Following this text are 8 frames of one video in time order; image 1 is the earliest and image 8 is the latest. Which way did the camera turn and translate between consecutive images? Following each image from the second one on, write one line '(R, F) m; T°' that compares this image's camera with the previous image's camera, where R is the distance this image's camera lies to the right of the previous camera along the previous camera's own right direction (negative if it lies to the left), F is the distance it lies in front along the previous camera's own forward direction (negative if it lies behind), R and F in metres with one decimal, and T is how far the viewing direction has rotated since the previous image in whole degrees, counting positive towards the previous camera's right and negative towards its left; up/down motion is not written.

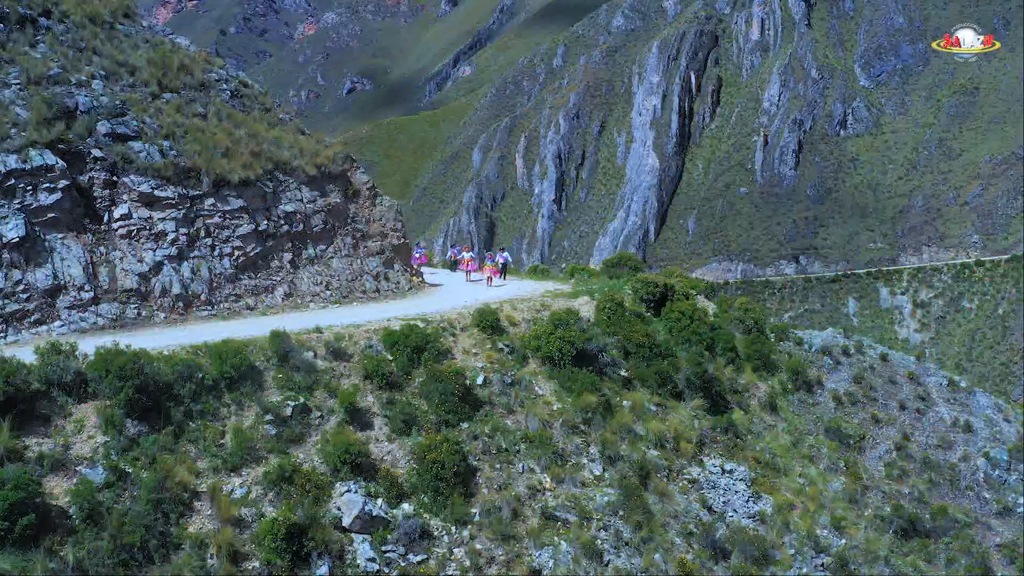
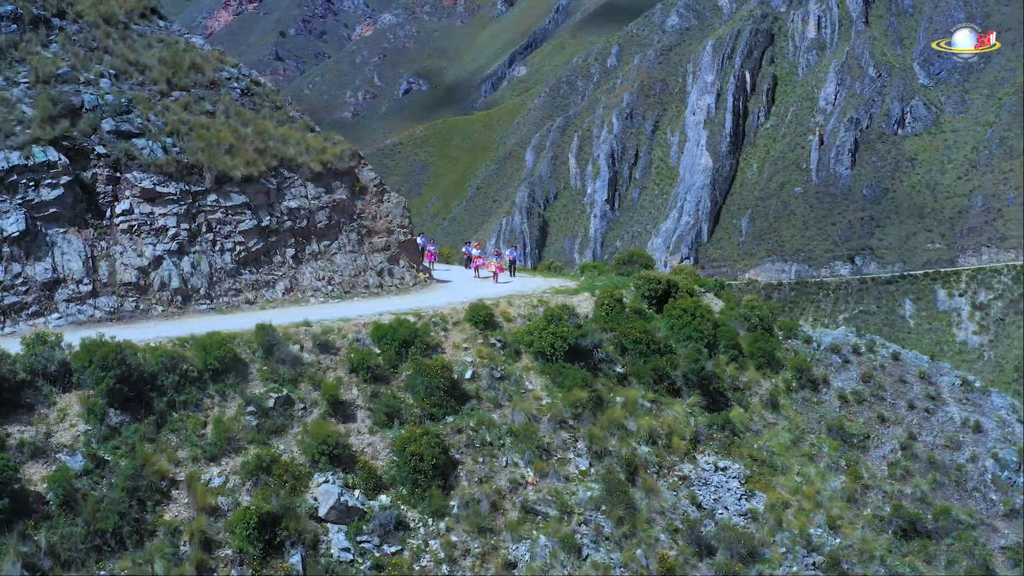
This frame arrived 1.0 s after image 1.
(+0.5, 0.0) m; -2°
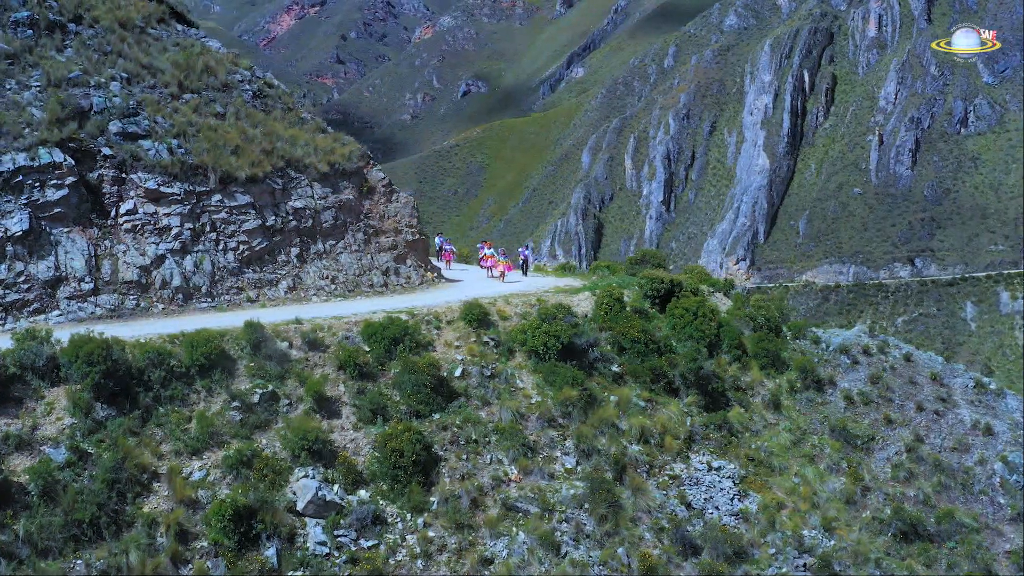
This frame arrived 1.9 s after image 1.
(+0.6, 0.0) m; -2°
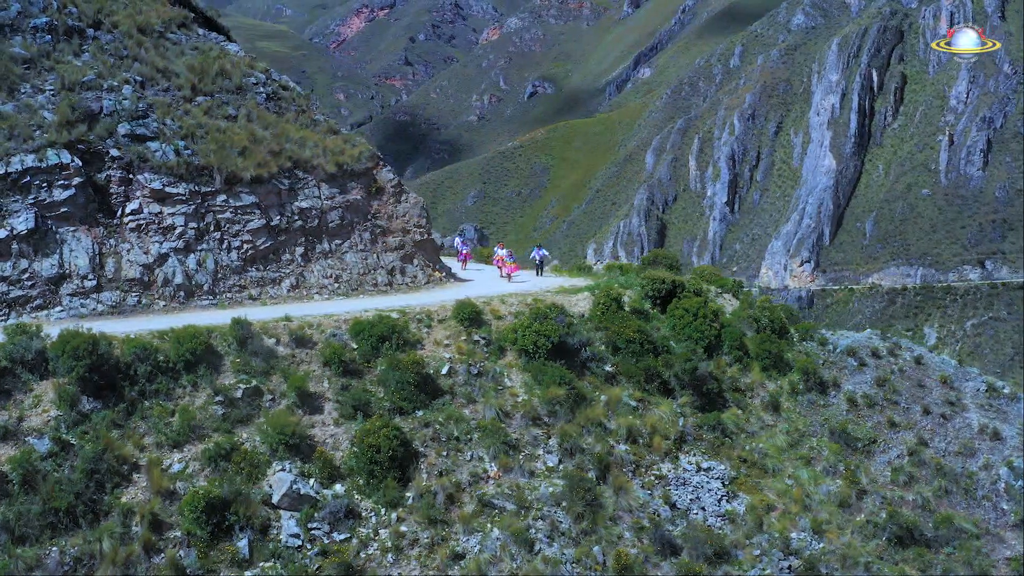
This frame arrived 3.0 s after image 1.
(+0.6, 0.0) m; -2°
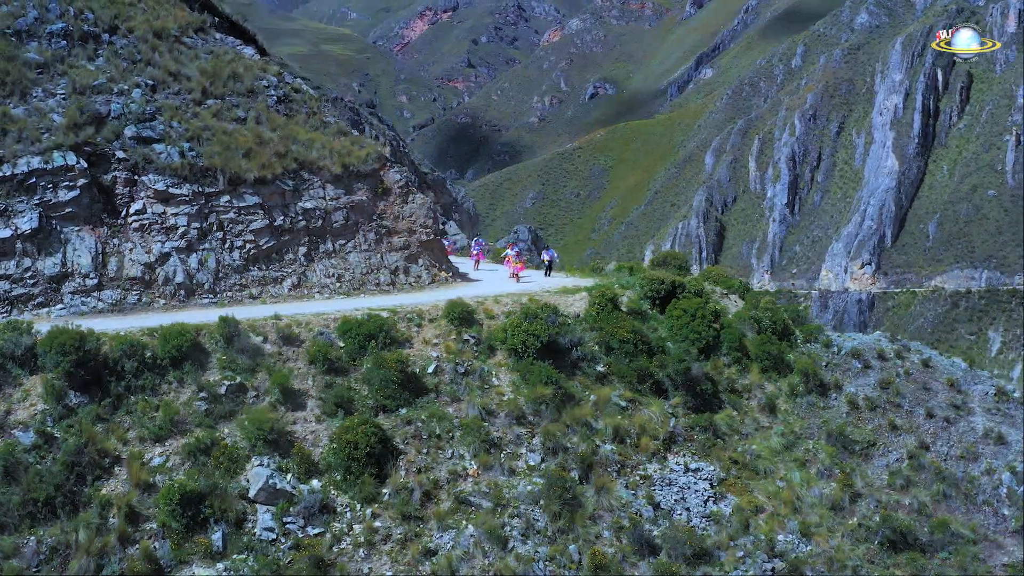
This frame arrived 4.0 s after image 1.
(+0.6, 0.0) m; -2°
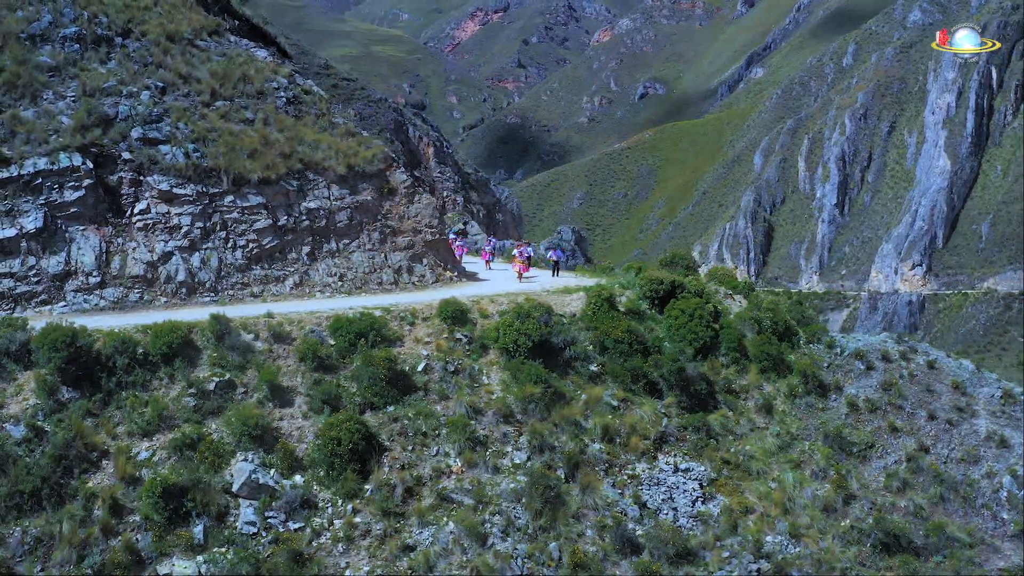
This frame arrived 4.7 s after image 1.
(+0.5, -0.1) m; -2°
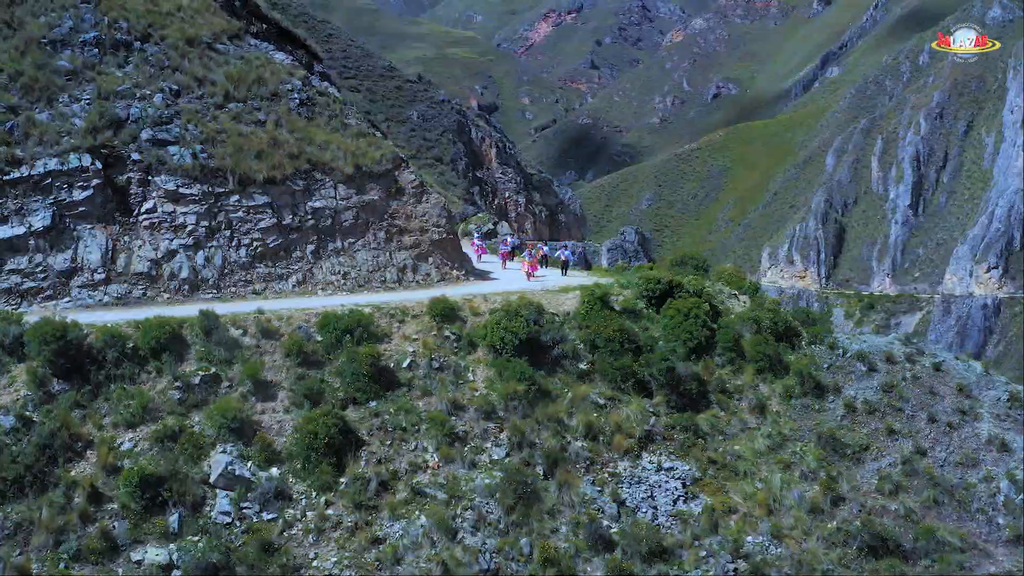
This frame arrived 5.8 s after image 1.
(+0.7, -0.1) m; -2°
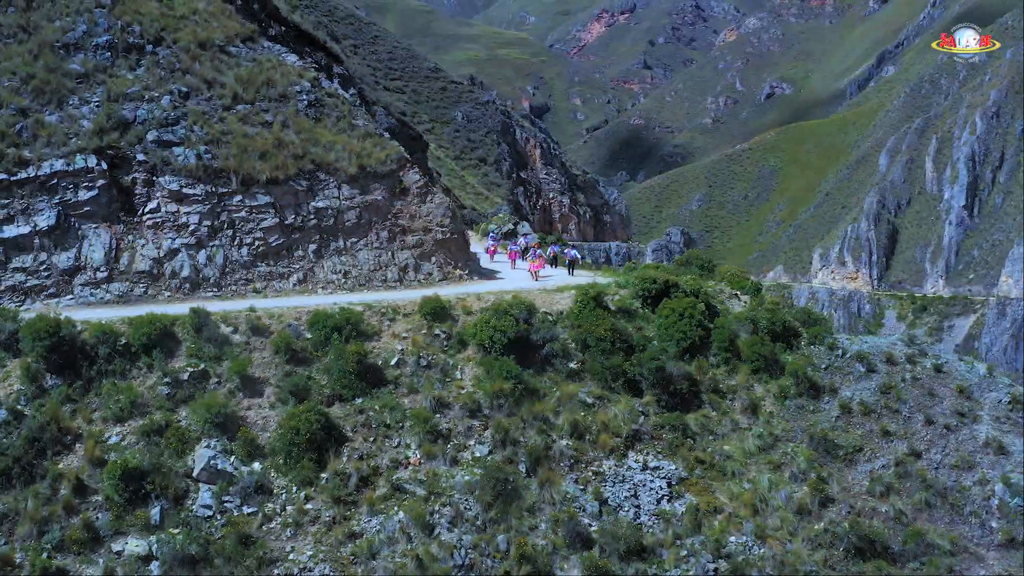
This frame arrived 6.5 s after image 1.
(+0.6, -0.1) m; -2°
